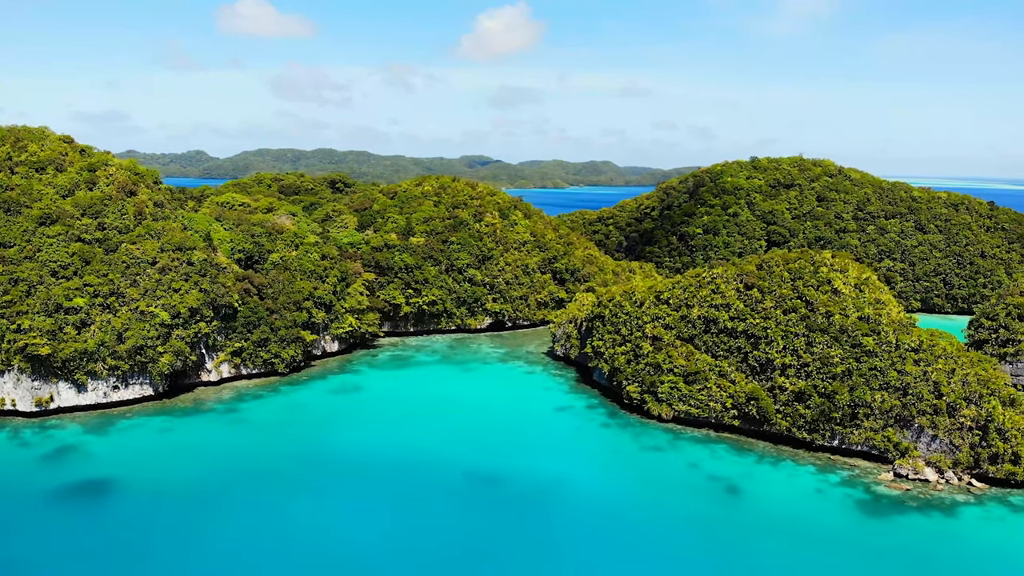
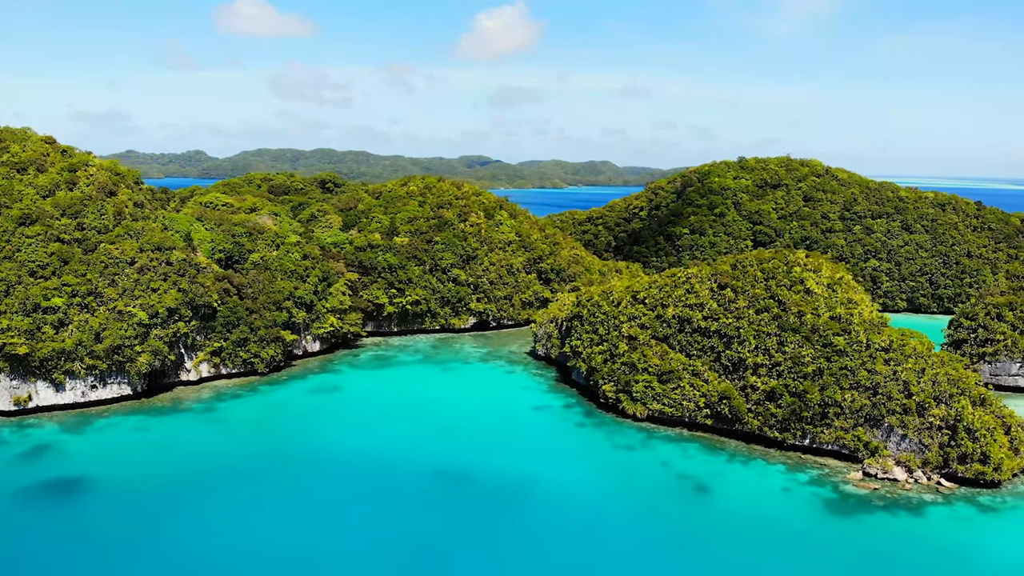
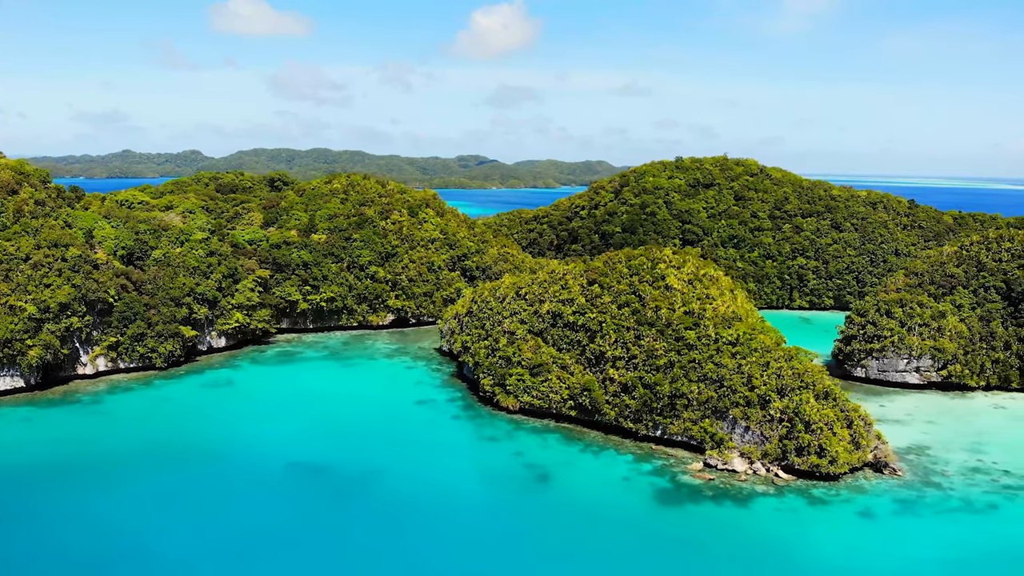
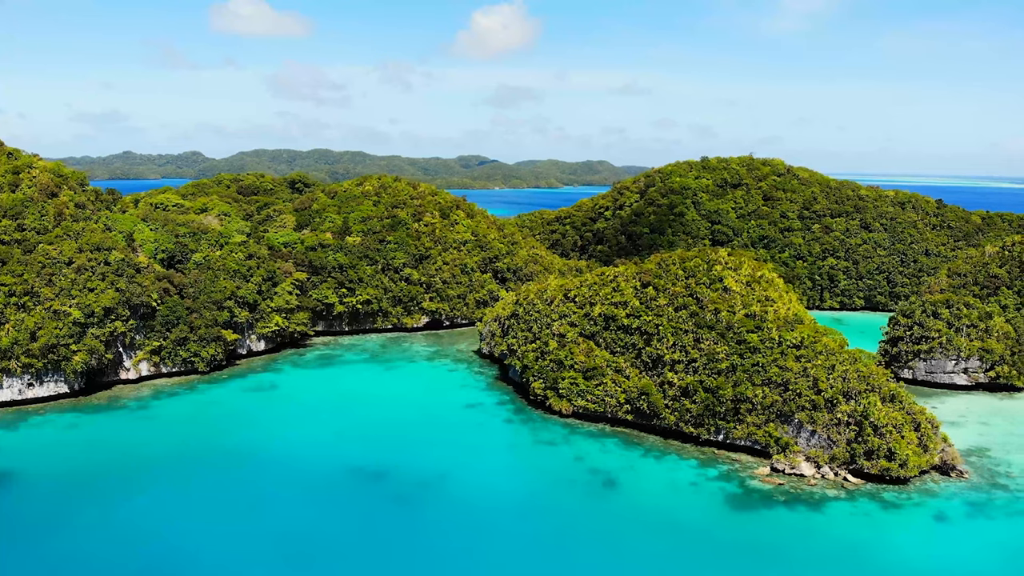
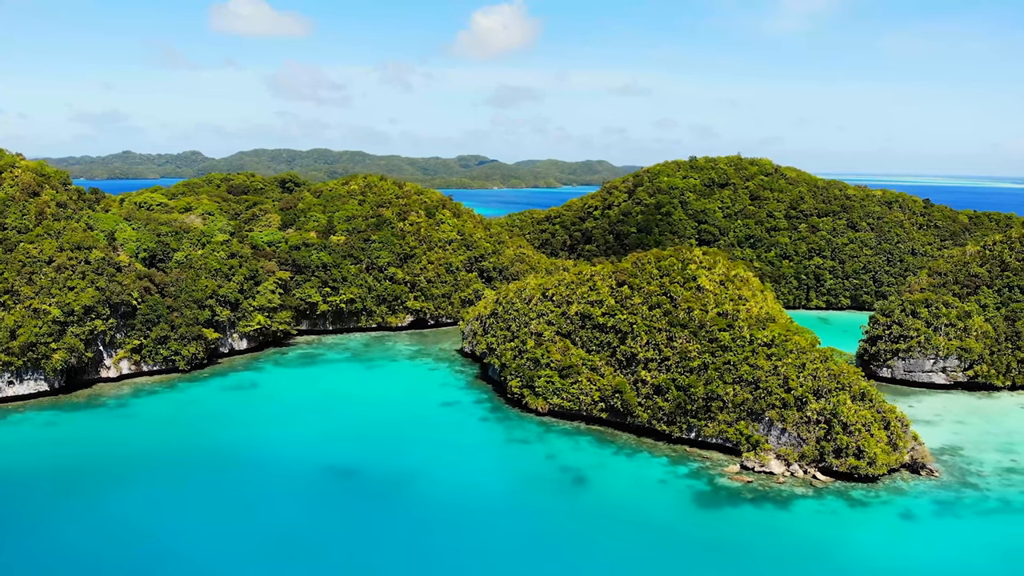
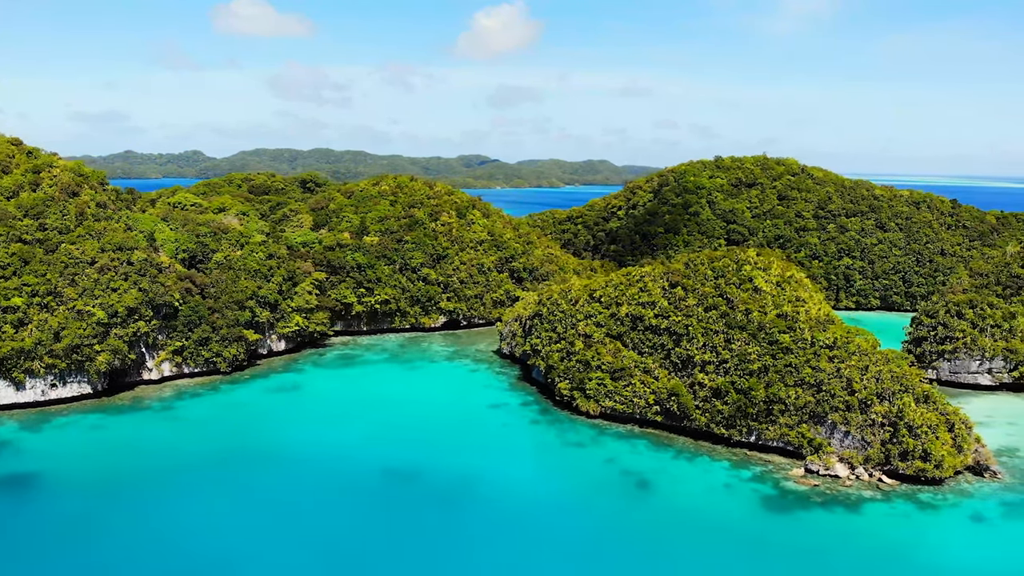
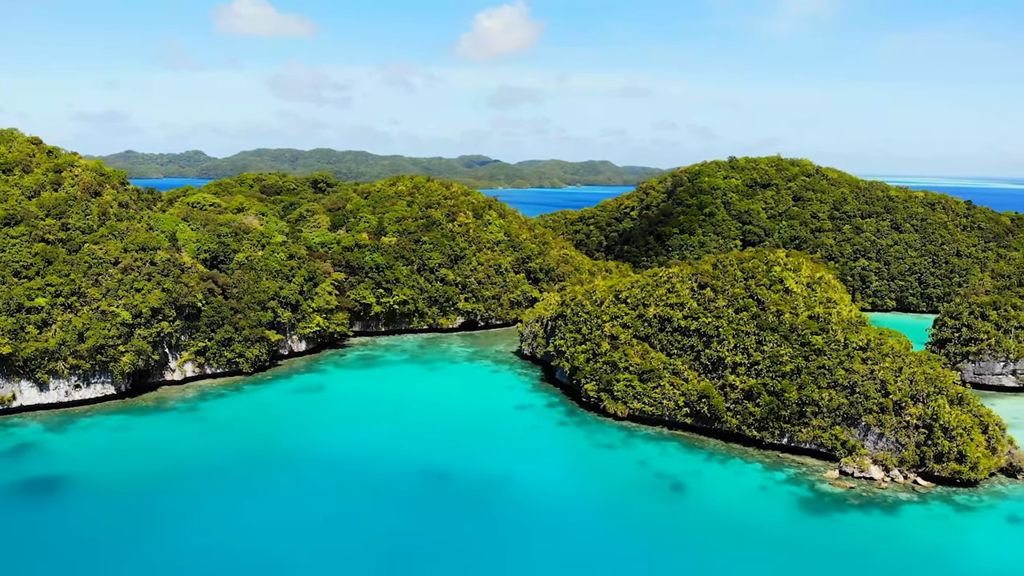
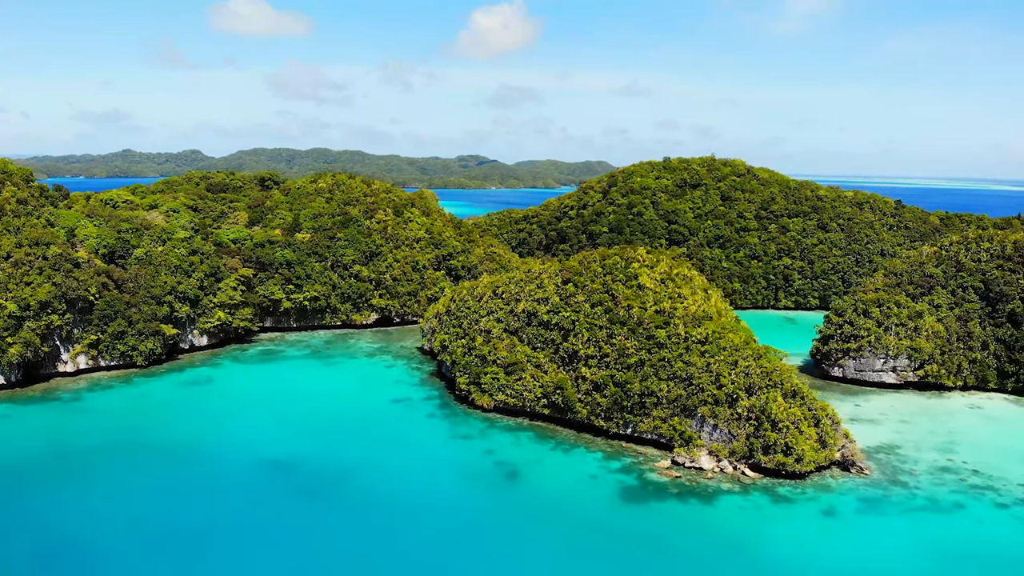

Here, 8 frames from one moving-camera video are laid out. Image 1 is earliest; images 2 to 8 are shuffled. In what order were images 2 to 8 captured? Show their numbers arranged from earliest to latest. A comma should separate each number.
2, 7, 6, 4, 5, 3, 8
